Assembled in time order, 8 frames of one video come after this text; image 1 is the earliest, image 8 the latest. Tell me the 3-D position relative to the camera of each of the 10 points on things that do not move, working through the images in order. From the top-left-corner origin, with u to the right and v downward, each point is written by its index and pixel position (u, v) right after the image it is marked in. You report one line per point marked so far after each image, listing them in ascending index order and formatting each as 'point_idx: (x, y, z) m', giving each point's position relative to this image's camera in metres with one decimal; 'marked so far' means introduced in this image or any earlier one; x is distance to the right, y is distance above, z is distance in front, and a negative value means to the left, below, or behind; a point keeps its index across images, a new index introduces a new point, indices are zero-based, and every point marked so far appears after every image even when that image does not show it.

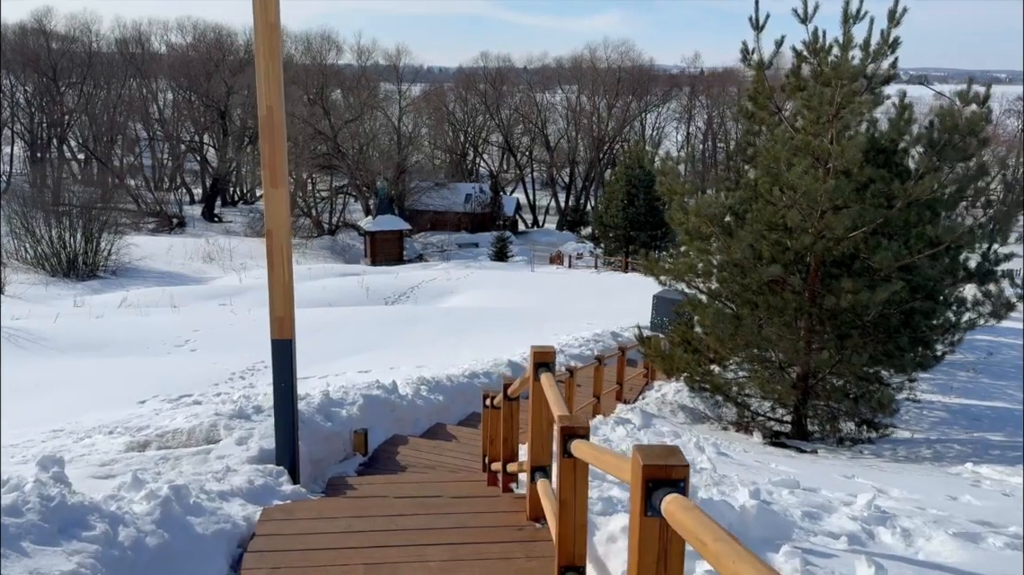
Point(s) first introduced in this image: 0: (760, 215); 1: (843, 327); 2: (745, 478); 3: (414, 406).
0: (+2.4, +0.7, +7.8) m
1: (+3.3, -0.4, +7.9) m
2: (+1.3, -1.1, +4.5) m
3: (-0.9, -1.1, +7.5) m
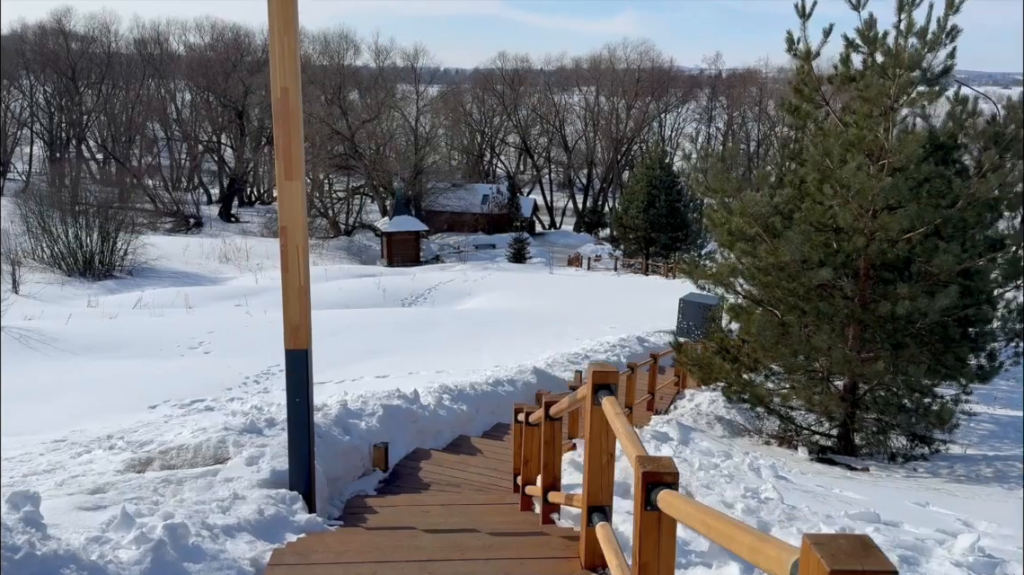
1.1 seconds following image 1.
0: (+2.7, +0.7, +7.3) m
1: (+3.5, -0.4, +7.3) m
2: (+1.5, -1.1, +4.0) m
3: (-0.7, -1.1, +7.0) m
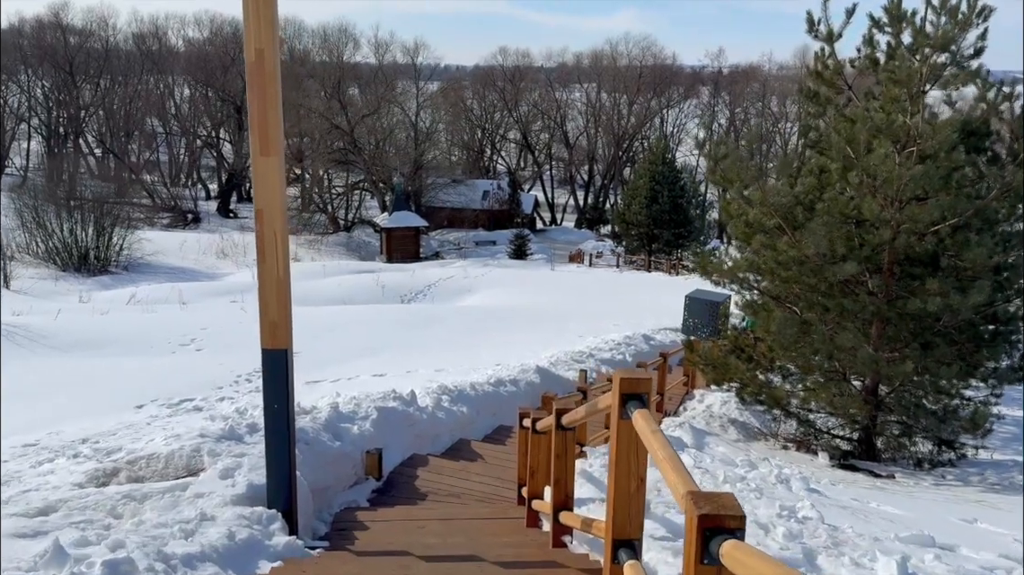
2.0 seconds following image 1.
0: (+2.7, +0.7, +6.8) m
1: (+3.6, -0.4, +6.9) m
2: (+1.6, -1.1, +3.5) m
3: (-0.6, -1.1, +6.6) m
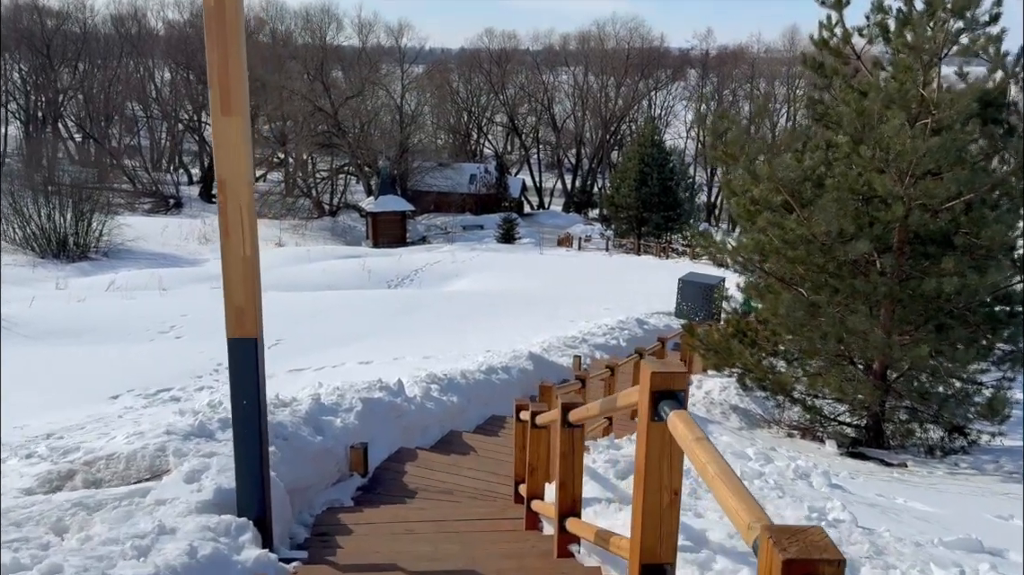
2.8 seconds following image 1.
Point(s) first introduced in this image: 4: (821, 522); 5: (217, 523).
0: (+2.7, +0.9, +6.5) m
1: (+3.5, -0.2, +6.5) m
2: (+1.6, -1.0, +3.2) m
3: (-0.7, -1.0, +6.2) m
4: (+1.2, -0.9, +3.2) m
5: (-1.1, -0.9, +3.0) m
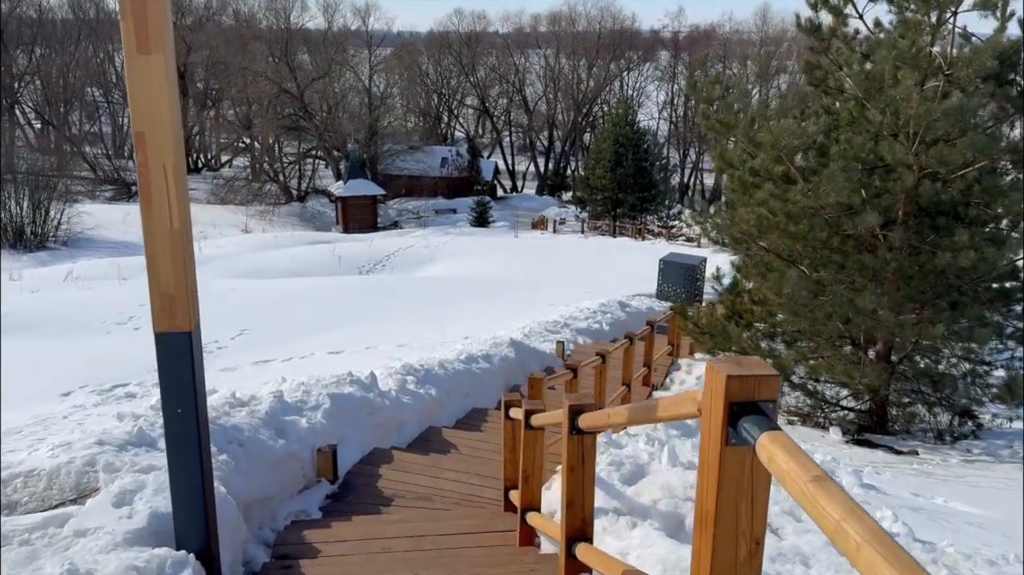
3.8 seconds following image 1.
0: (+2.5, +1.1, +6.0) m
1: (+3.4, 0.0, +6.1) m
2: (+1.5, -0.9, +2.7) m
3: (-0.8, -0.8, +5.7) m
4: (+1.2, -0.8, +2.7) m
5: (-1.1, -0.8, +2.5) m
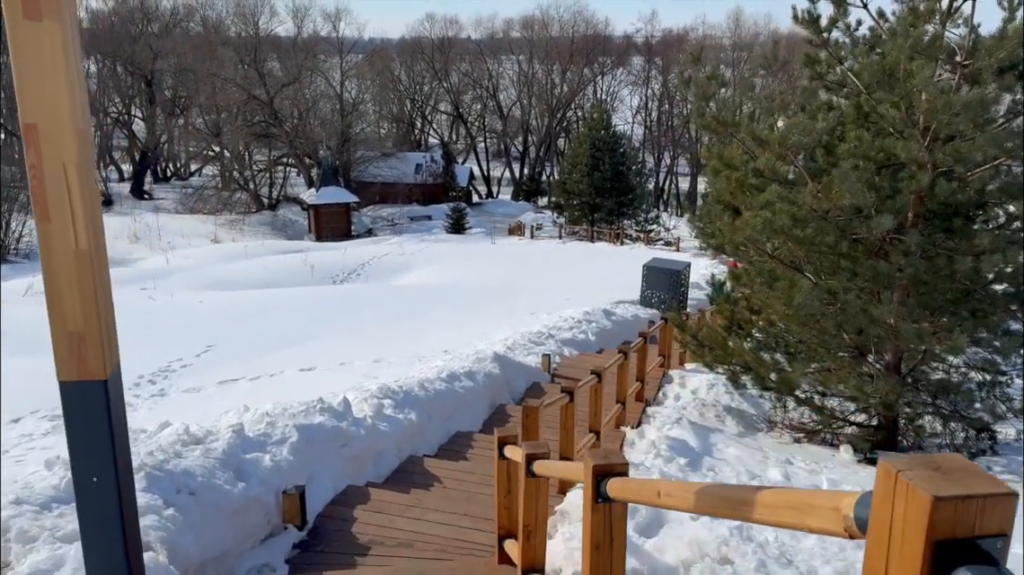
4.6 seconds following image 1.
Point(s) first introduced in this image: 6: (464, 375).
0: (+2.4, +1.0, +5.5) m
1: (+3.3, -0.1, +5.7) m
2: (+1.6, -0.9, +2.2) m
3: (-0.9, -1.0, +5.1) m
4: (+1.2, -0.9, +2.2) m
5: (-1.1, -0.9, +1.9) m
6: (-0.4, -0.8, +7.0) m
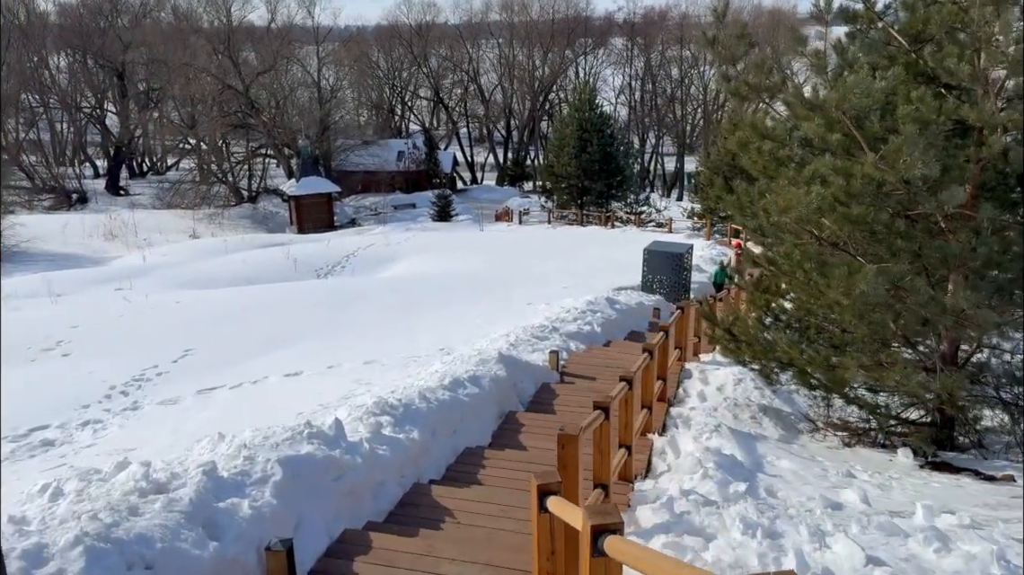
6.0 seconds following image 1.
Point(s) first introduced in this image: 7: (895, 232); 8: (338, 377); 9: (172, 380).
0: (+2.5, +1.1, +4.8) m
1: (+3.3, 0.0, +5.0) m
2: (+1.7, -0.9, +1.5) m
3: (-0.7, -1.0, +4.4) m
4: (+1.4, -0.9, +1.5) m
5: (-0.9, -1.0, +1.1) m
6: (-0.3, -0.7, +6.3) m
7: (+2.4, +0.4, +5.1) m
8: (-1.8, -0.9, +8.1) m
9: (-3.9, -1.1, +9.3) m
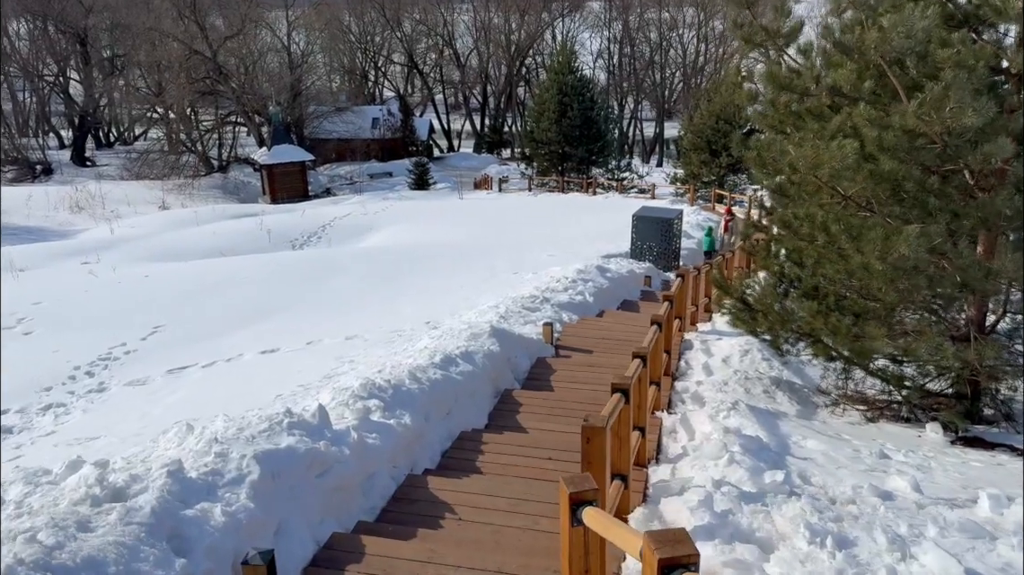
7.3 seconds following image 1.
0: (+2.4, +1.3, +4.4) m
1: (+3.3, +0.3, +4.6) m
2: (+1.8, -0.9, +1.1) m
3: (-0.7, -0.8, +3.9) m
4: (+1.5, -0.8, +1.1) m
5: (-0.8, -1.0, +0.7) m
6: (-0.4, -0.5, +5.8) m
7: (+2.4, +0.6, +4.7) m
8: (-1.9, -0.6, +7.6) m
9: (-4.0, -0.8, +8.7) m
